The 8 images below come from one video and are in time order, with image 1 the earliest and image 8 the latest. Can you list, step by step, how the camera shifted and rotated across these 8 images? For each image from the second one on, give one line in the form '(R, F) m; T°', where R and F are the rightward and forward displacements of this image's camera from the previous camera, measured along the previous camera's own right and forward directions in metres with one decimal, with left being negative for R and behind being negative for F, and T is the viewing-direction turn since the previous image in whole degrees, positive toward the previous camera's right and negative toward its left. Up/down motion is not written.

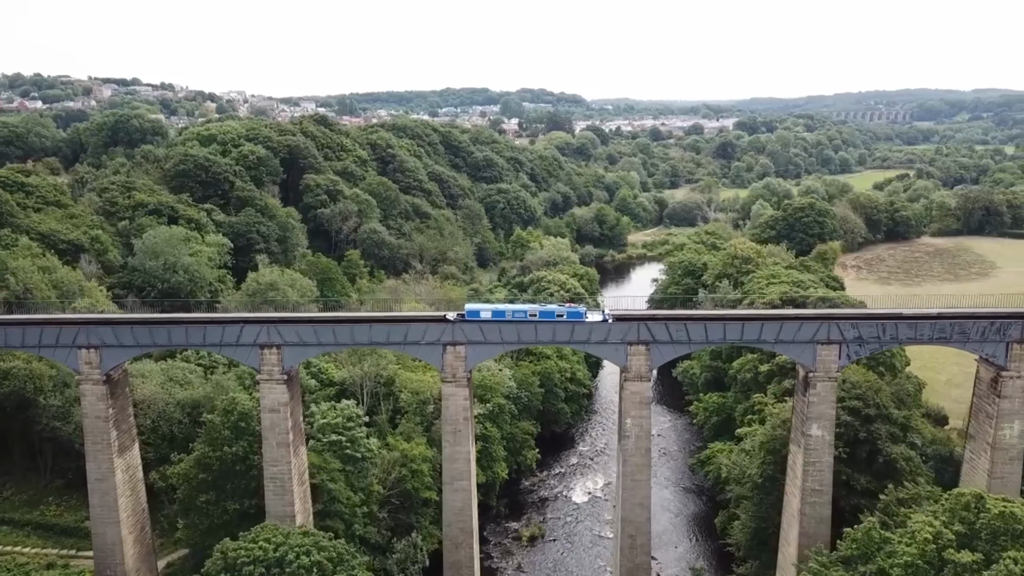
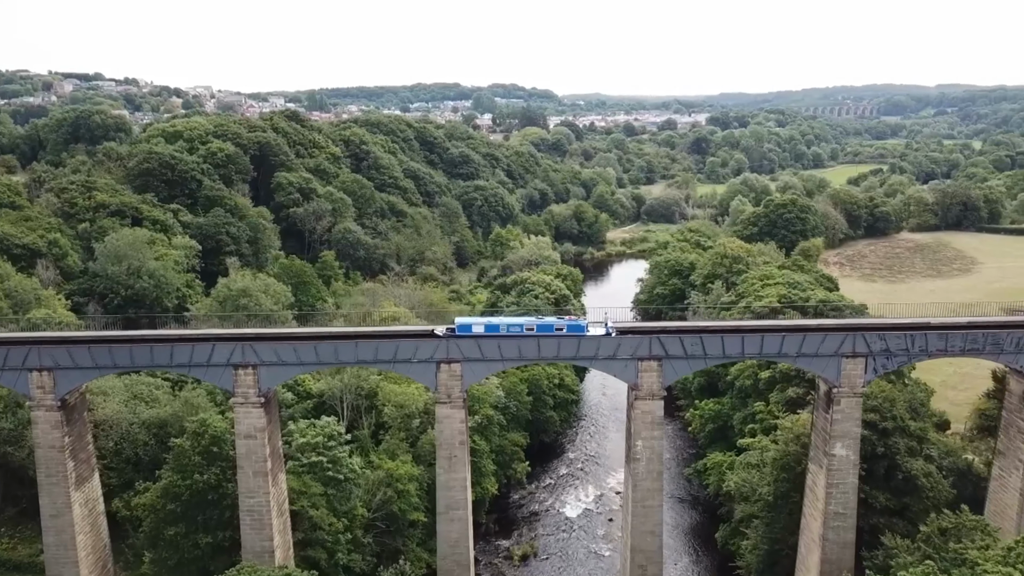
(-0.8, +2.3) m; +2°
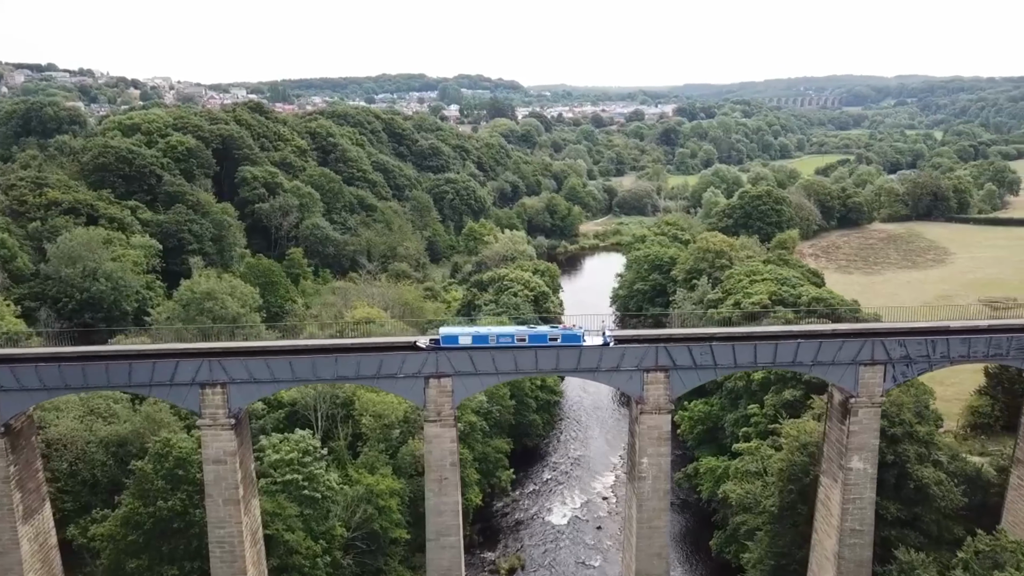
(-0.8, +2.0) m; +2°
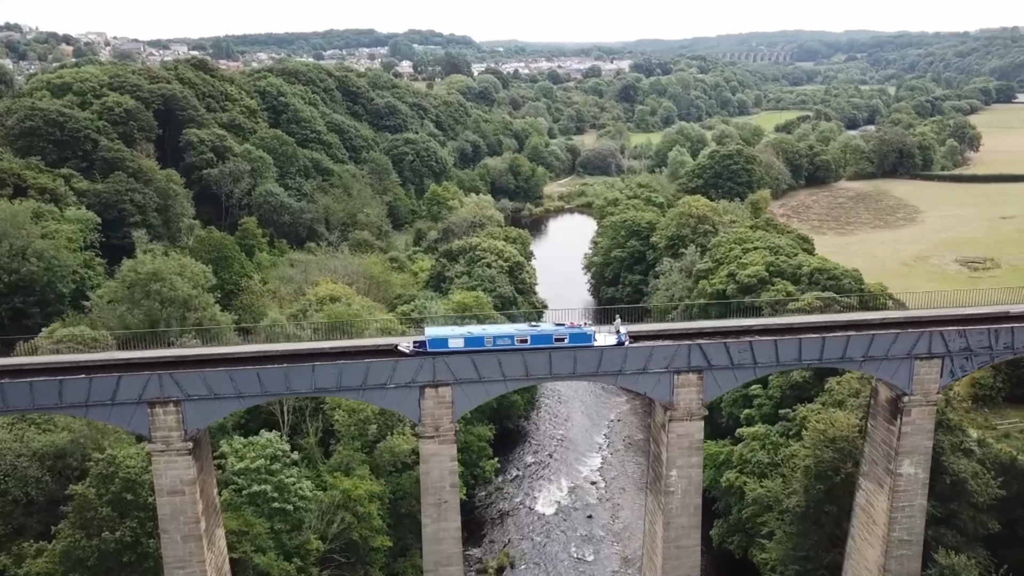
(-1.2, +3.4) m; +3°
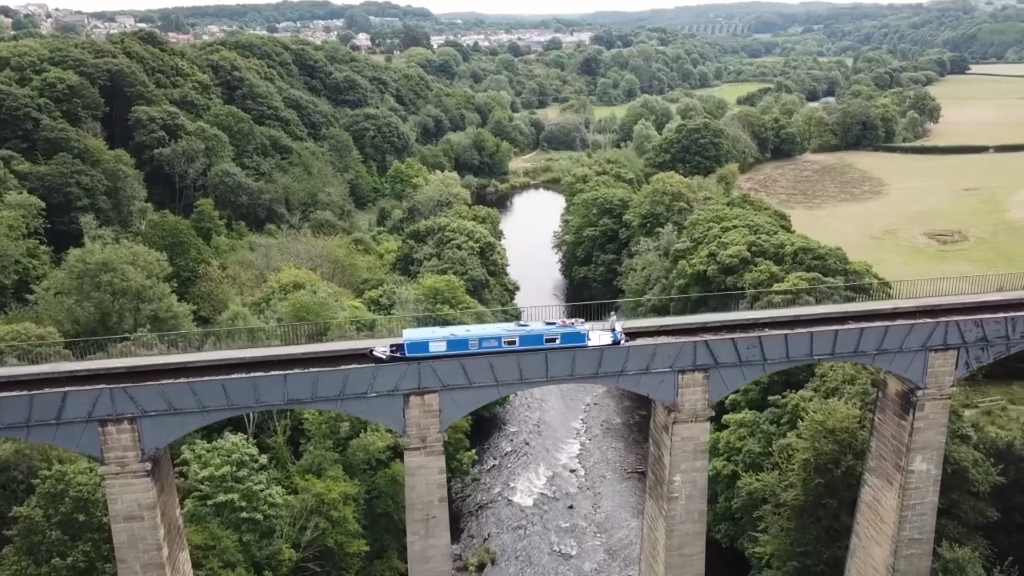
(-0.6, +1.7) m; +3°
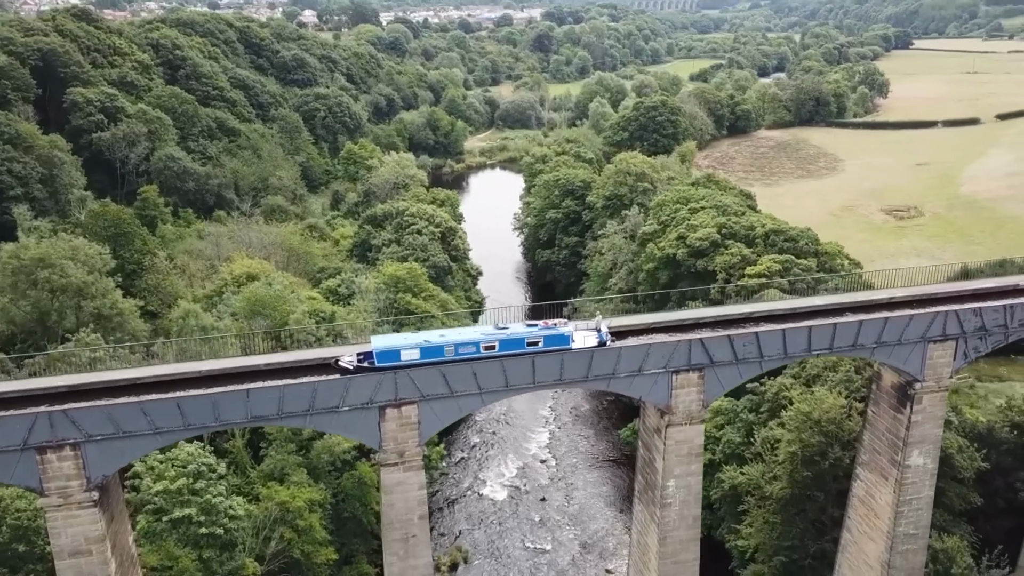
(-0.5, +1.4) m; +3°
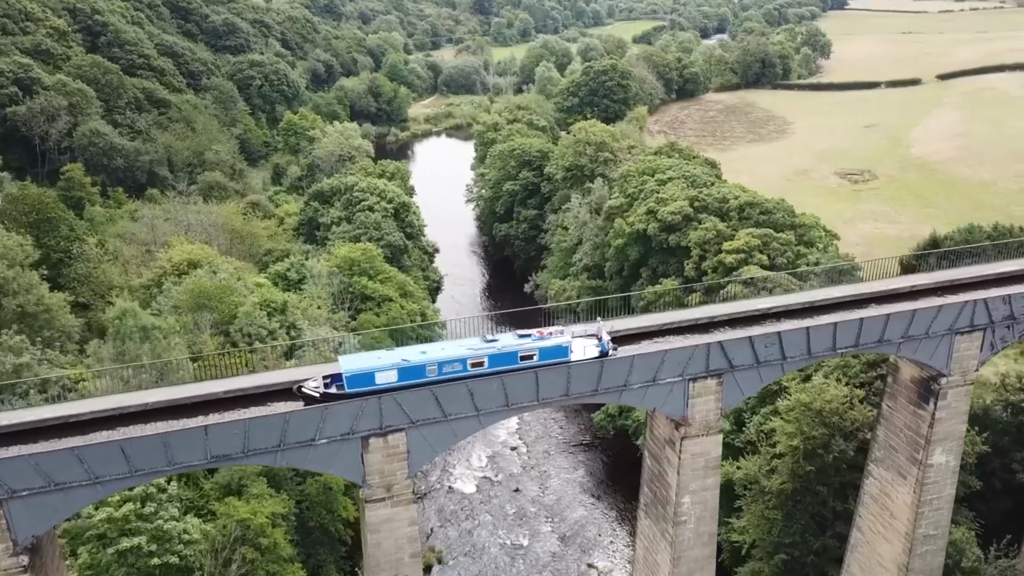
(-0.9, +2.1) m; +4°
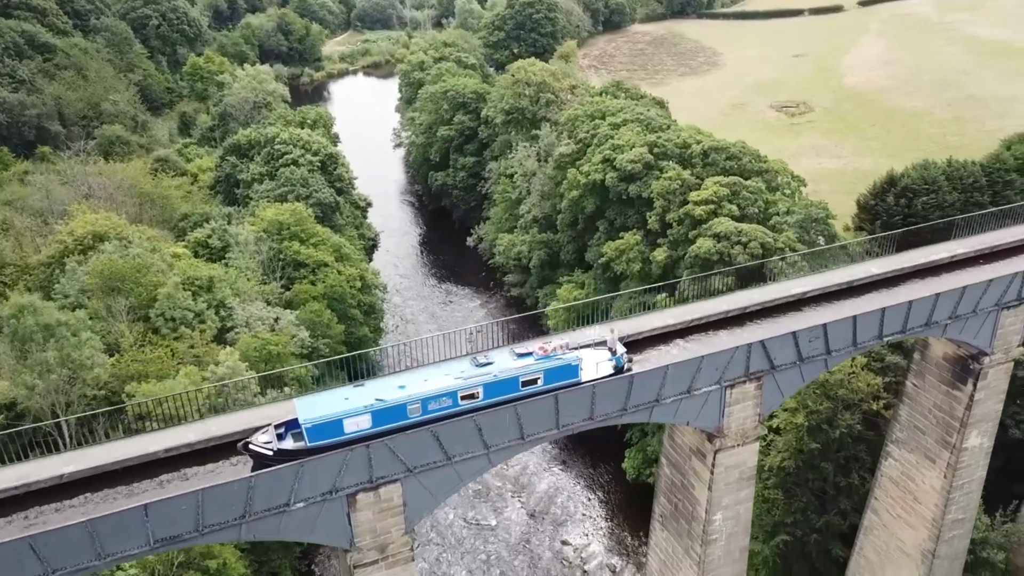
(-1.2, +2.8) m; +5°
